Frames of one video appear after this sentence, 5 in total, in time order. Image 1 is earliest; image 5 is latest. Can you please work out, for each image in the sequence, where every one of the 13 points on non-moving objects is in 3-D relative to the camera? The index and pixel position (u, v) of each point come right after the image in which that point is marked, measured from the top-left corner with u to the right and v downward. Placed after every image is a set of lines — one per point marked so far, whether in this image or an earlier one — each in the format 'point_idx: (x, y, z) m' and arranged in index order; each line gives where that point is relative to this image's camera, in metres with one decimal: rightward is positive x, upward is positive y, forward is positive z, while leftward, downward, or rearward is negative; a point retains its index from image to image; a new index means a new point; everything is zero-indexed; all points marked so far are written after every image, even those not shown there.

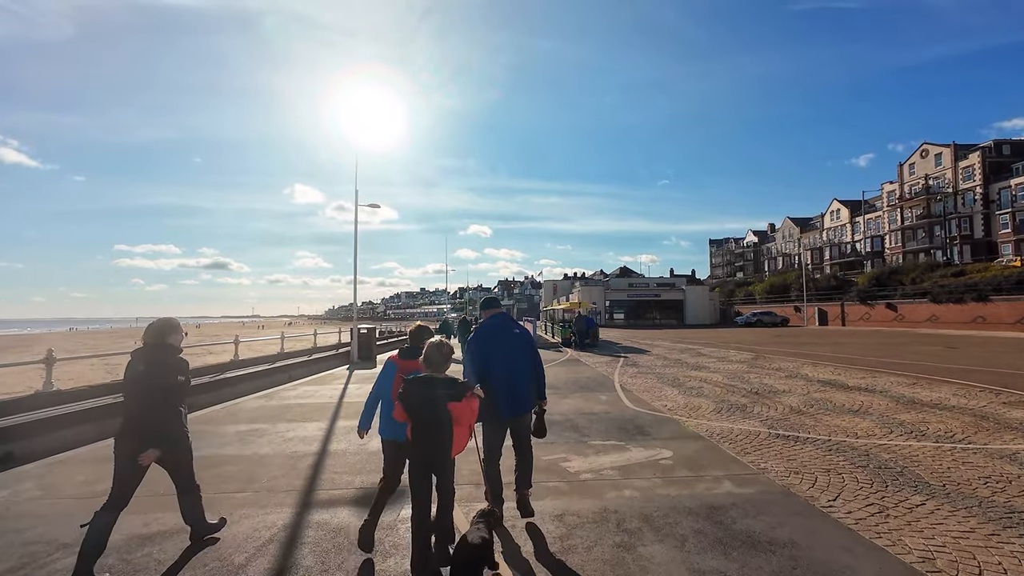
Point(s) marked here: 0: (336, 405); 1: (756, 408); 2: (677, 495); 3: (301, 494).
0: (-4.1, -2.7, +11.2) m
1: (+4.7, -2.3, +9.2) m
2: (+1.7, -2.2, +5.0) m
3: (-2.4, -2.4, +5.5) m
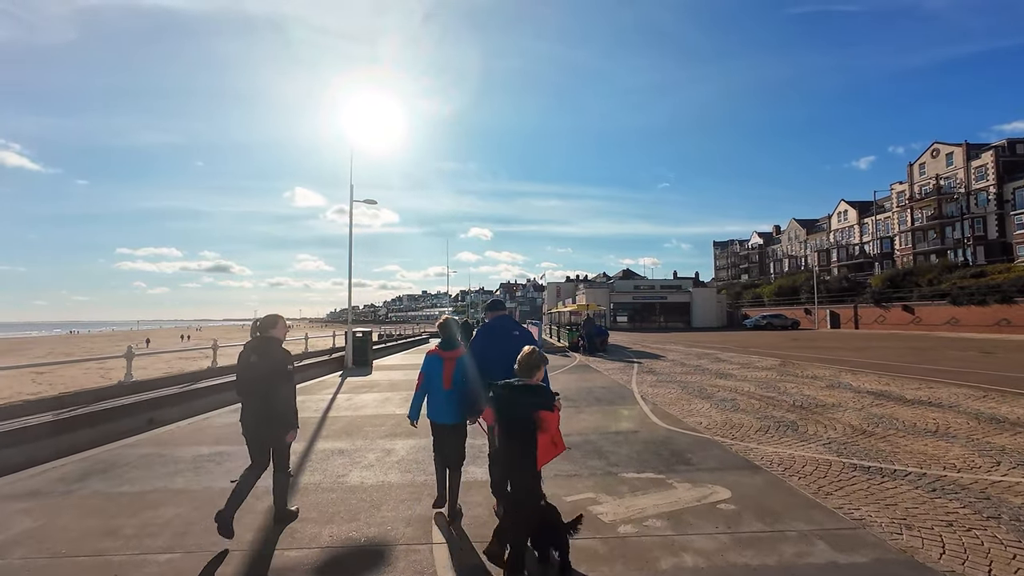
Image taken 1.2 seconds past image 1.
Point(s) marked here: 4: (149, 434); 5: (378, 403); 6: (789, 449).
0: (-3.9, -2.7, +9.8) m
1: (+4.8, -2.3, +7.8) m
2: (+1.9, -2.1, +3.6) m
3: (-2.3, -2.3, +4.1) m
4: (-6.5, -2.6, +8.7) m
5: (-3.3, -2.8, +11.8) m
6: (+3.8, -2.2, +6.6) m
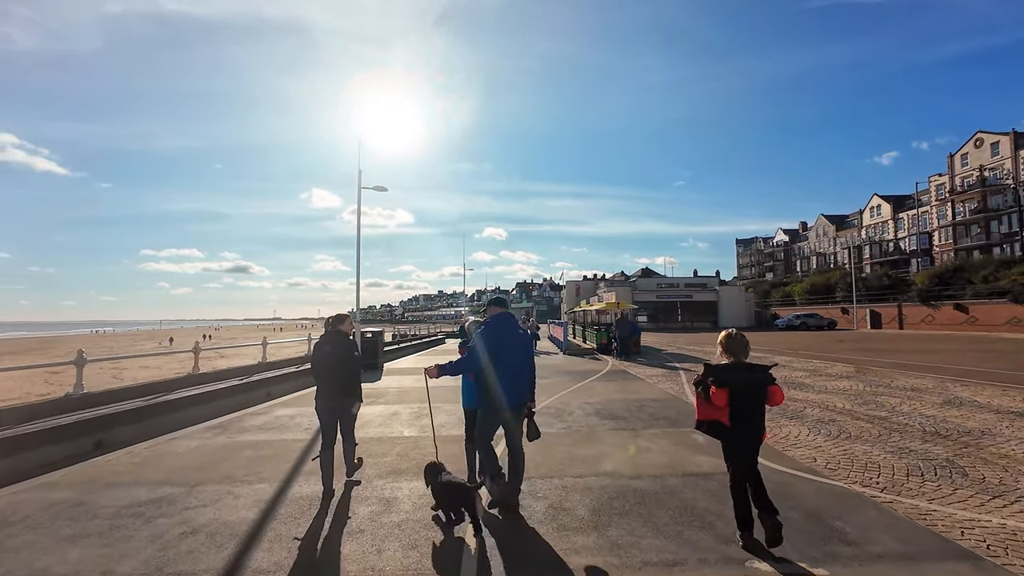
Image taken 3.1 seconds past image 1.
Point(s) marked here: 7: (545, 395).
0: (-3.3, -2.5, +7.8) m
1: (+5.4, -2.1, +5.5) m
2: (+2.3, -1.9, +1.4) m
3: (-1.8, -2.1, +2.1) m
4: (-6.0, -2.5, +6.7) m
5: (-2.6, -2.7, +9.8) m
6: (+4.3, -2.0, +4.4) m
7: (+0.8, -2.6, +11.7) m
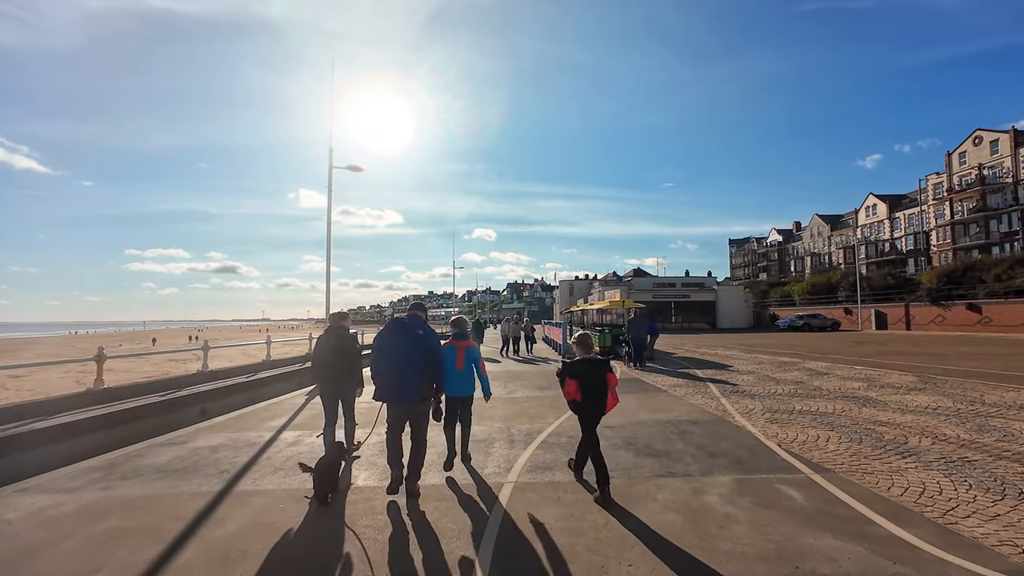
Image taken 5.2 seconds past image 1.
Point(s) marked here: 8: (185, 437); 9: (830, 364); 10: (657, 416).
0: (-3.3, -2.3, +5.3) m
1: (+5.5, -1.9, +3.2) m
2: (+2.4, -1.7, -1.0) m
3: (-1.7, -1.9, -0.4) m
4: (-5.9, -2.3, +4.1) m
5: (-2.7, -2.5, +7.3) m
6: (+4.4, -1.9, +2.0) m
7: (+0.7, -2.4, +9.3) m
8: (-5.7, -2.6, +8.4) m
9: (+10.0, -2.4, +15.1) m
10: (+2.7, -2.4, +8.9) m
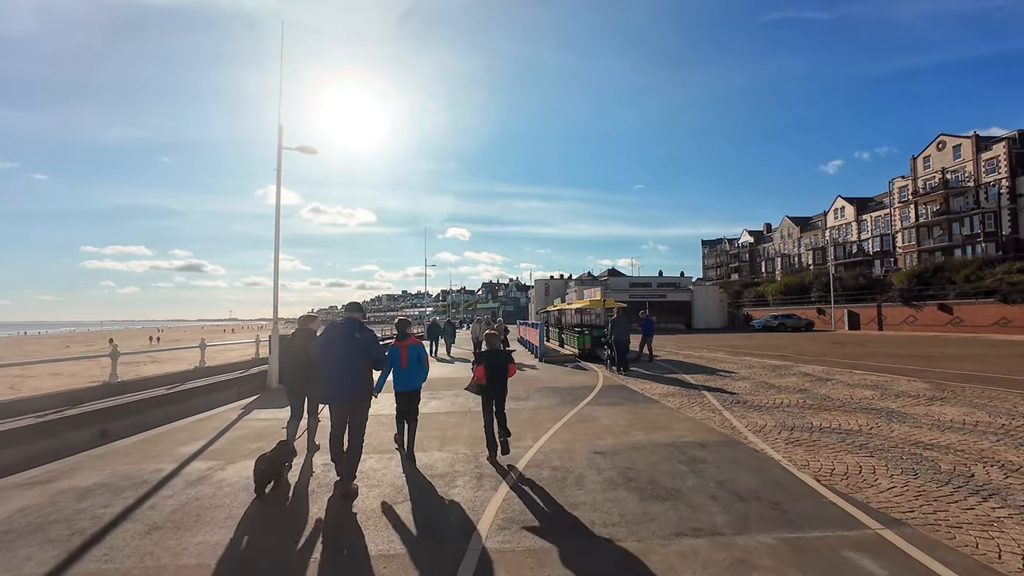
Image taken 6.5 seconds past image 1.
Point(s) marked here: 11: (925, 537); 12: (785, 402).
0: (-3.6, -2.2, +3.5) m
1: (+5.3, -1.8, +1.9) m
2: (+2.5, -1.6, -2.4) m
3: (-1.7, -1.9, -2.1) m
4: (-6.1, -2.2, +2.3) m
5: (-3.0, -2.4, +5.6) m
6: (+4.3, -1.8, +0.7) m
7: (+0.3, -2.4, +7.7) m
8: (-6.1, -2.5, +6.5) m
9: (+9.2, -2.3, +14.0) m
10: (+2.2, -2.3, +7.4) m
11: (+3.3, -2.0, +3.9) m
12: (+5.5, -2.3, +9.6) m
